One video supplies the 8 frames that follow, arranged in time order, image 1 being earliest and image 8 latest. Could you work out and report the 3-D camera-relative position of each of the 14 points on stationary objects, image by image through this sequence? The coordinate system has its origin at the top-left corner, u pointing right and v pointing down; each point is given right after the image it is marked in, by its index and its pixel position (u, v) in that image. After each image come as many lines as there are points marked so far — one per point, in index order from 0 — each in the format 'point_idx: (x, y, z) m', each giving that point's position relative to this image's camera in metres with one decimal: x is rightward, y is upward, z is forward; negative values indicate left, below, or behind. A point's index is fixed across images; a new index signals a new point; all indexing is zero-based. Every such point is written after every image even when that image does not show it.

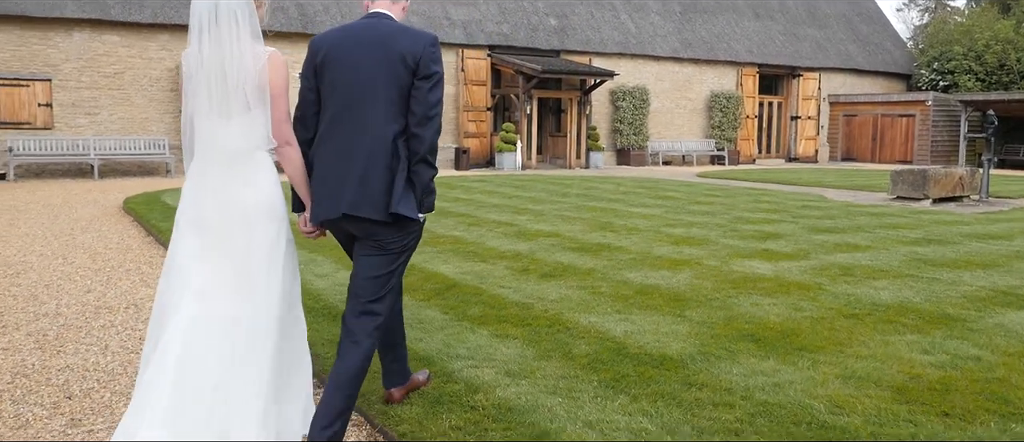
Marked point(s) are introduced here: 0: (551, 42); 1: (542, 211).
0: (+0.9, +4.0, +19.3) m
1: (+0.3, +0.1, +8.7) m
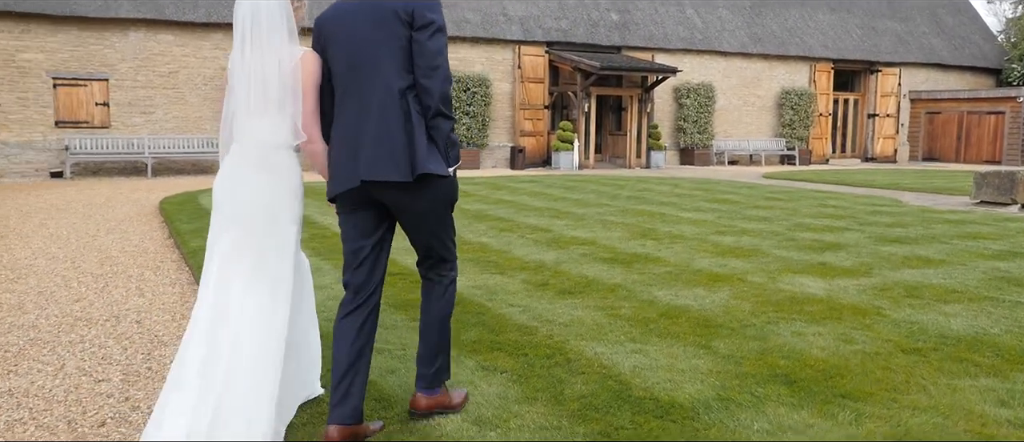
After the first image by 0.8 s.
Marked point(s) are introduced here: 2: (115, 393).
0: (+2.2, +4.0, +18.7) m
1: (+0.7, 0.0, +8.2) m
2: (-1.5, -0.6, +3.2) m
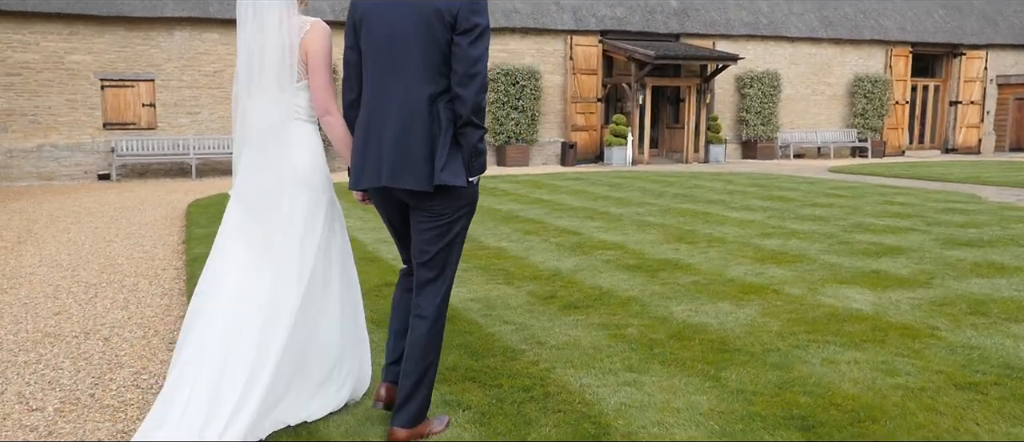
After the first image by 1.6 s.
0: (+3.2, +4.0, +18.0) m
1: (+1.0, 0.0, +7.6) m
2: (-1.6, -0.7, +2.9) m
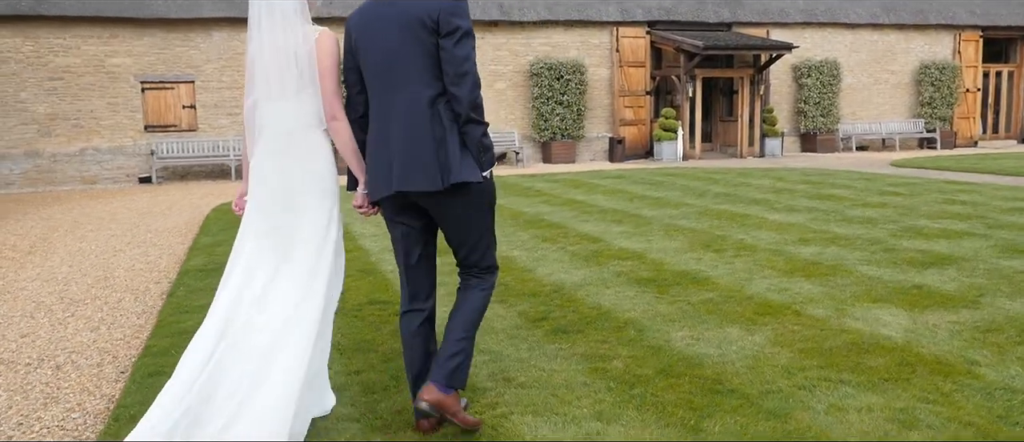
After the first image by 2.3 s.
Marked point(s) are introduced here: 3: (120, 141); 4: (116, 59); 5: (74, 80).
0: (+4.2, +4.1, +17.3) m
1: (+1.1, 0.0, +7.2) m
2: (-1.7, -0.8, +2.6) m
3: (-6.5, +1.3, +14.4) m
4: (-6.4, +2.6, +14.2) m
5: (-7.1, +2.3, +14.3) m
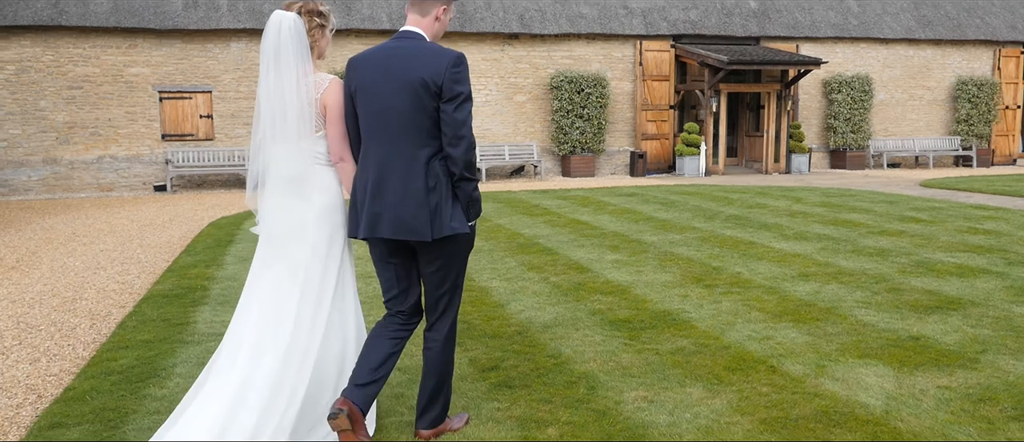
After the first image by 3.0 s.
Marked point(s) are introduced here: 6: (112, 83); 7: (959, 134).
0: (+4.6, +3.7, +16.8) m
1: (+1.1, -0.2, +6.8) m
2: (-2.0, -0.9, +2.4) m
3: (-6.2, +1.2, +14.4) m
4: (-6.1, +2.5, +14.2) m
5: (-6.8, +2.2, +14.3) m
6: (-6.5, +2.3, +14.1) m
7: (+9.3, +1.8, +18.1) m
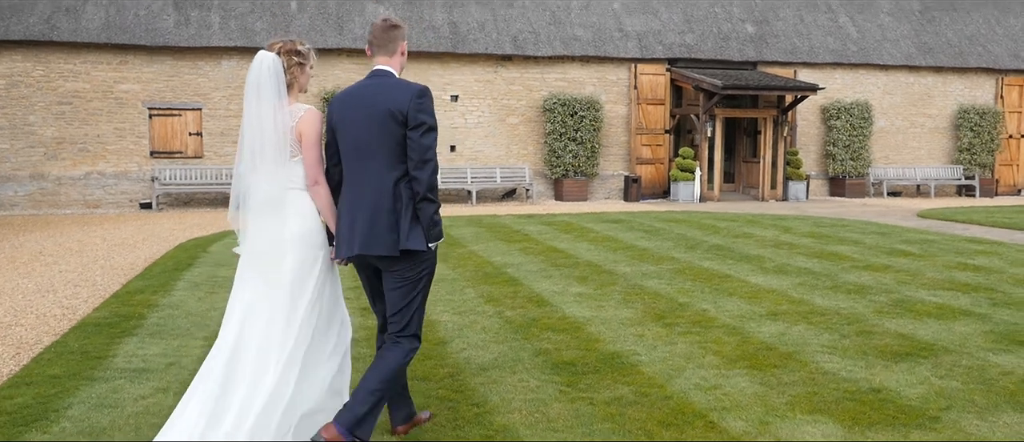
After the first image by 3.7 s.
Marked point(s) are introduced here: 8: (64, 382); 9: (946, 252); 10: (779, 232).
0: (+4.5, +3.2, +16.6) m
1: (+0.8, -0.4, +6.5) m
2: (-2.3, -1.0, +2.1) m
3: (-6.4, +0.9, +14.2) m
4: (-6.3, +2.2, +14.0) m
5: (-7.0, +1.9, +14.1) m
6: (-6.6, +2.0, +13.9) m
7: (+9.2, +1.2, +17.8) m
8: (-2.0, -0.7, +3.8) m
9: (+4.1, -0.3, +8.3) m
10: (+3.0, -0.1, +9.8) m
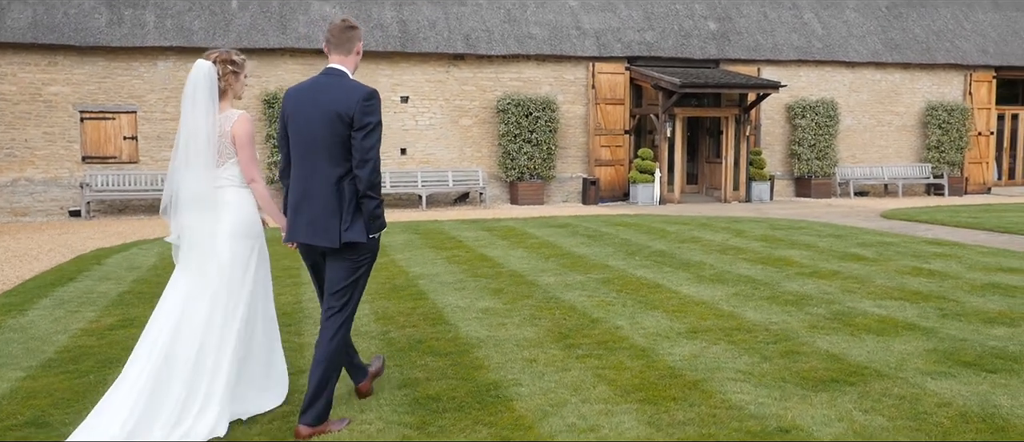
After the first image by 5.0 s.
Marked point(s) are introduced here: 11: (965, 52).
0: (+3.6, +3.2, +16.1) m
1: (+0.2, -0.5, +5.9) m
2: (-2.8, -1.0, +1.4) m
3: (-7.2, +0.7, +13.4) m
4: (-7.1, +2.1, +13.3) m
5: (-7.8, +1.7, +13.3) m
6: (-7.4, +1.8, +13.2) m
7: (+8.3, +1.2, +17.4) m
8: (-2.5, -0.8, +3.2) m
9: (+3.5, -0.3, +7.7) m
10: (+2.3, -0.2, +9.2) m
11: (+9.0, +3.4, +17.4) m
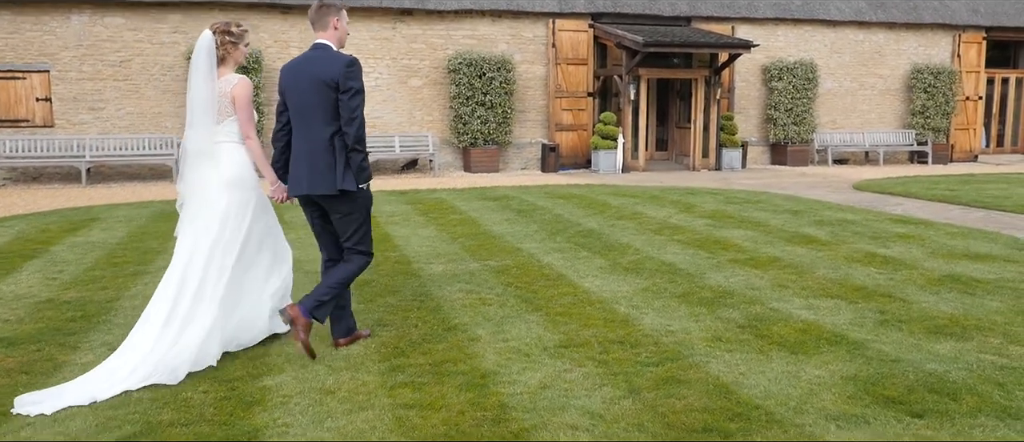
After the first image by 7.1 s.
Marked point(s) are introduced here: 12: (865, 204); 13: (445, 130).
0: (+2.8, +3.7, +15.0) m
1: (-0.6, -0.4, +5.0) m
2: (-3.6, -1.1, +0.5) m
3: (-7.9, +1.2, +12.4) m
4: (-7.8, +2.5, +12.2) m
5: (-8.5, +2.2, +12.3) m
6: (-8.2, +2.3, +12.1) m
7: (+7.6, +1.8, +16.4) m
8: (-3.3, -0.8, +2.2) m
9: (+2.7, -0.1, +6.8) m
10: (+1.6, +0.1, +8.3) m
11: (+8.3, +3.9, +16.3) m
12: (+3.8, +0.2, +9.3) m
13: (-1.1, +1.5, +14.4) m
